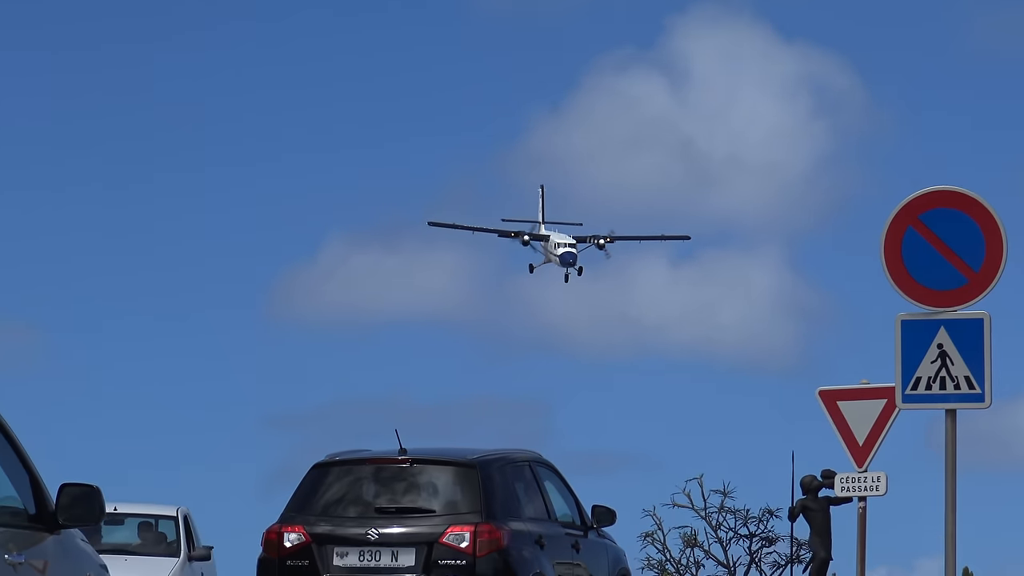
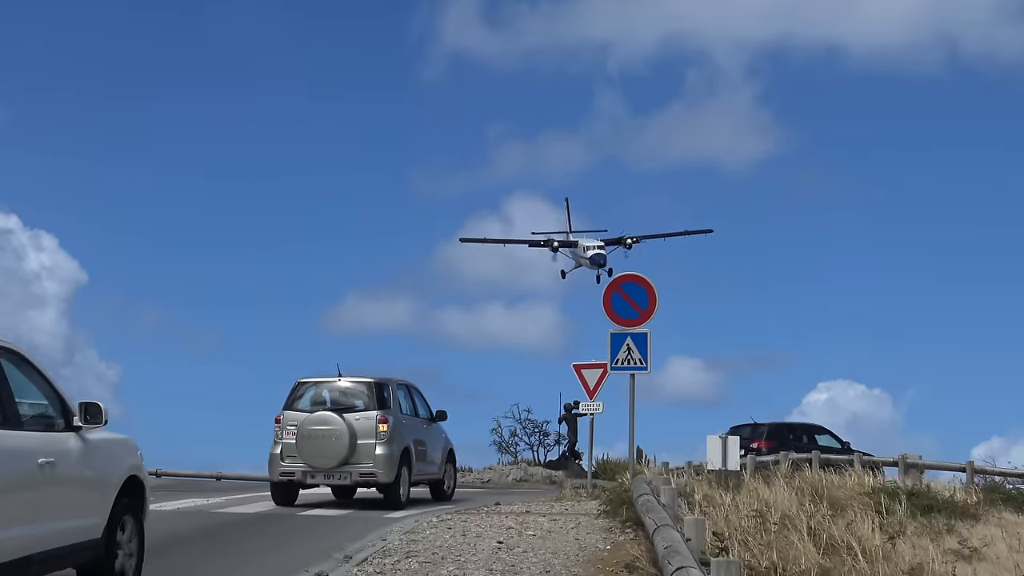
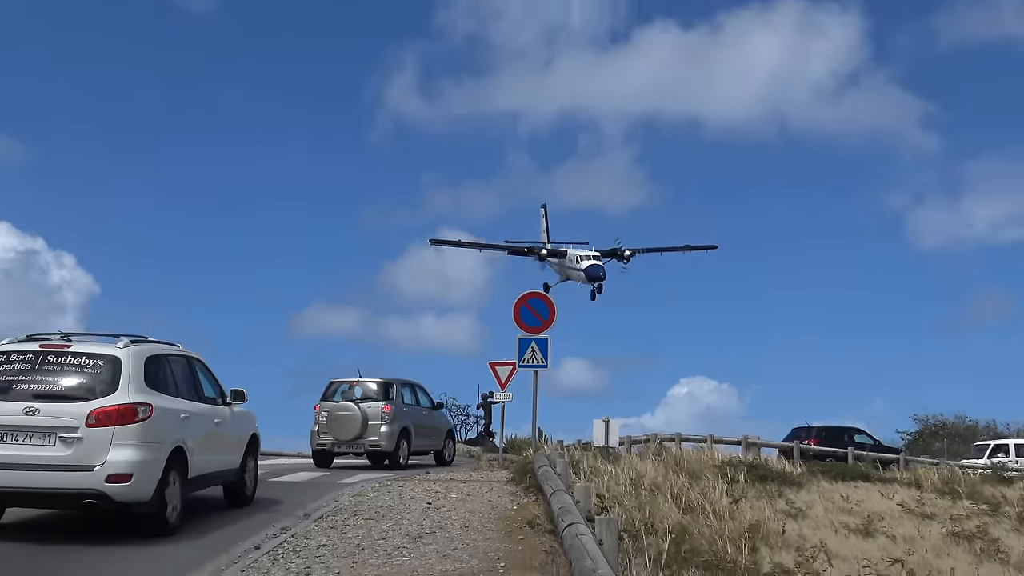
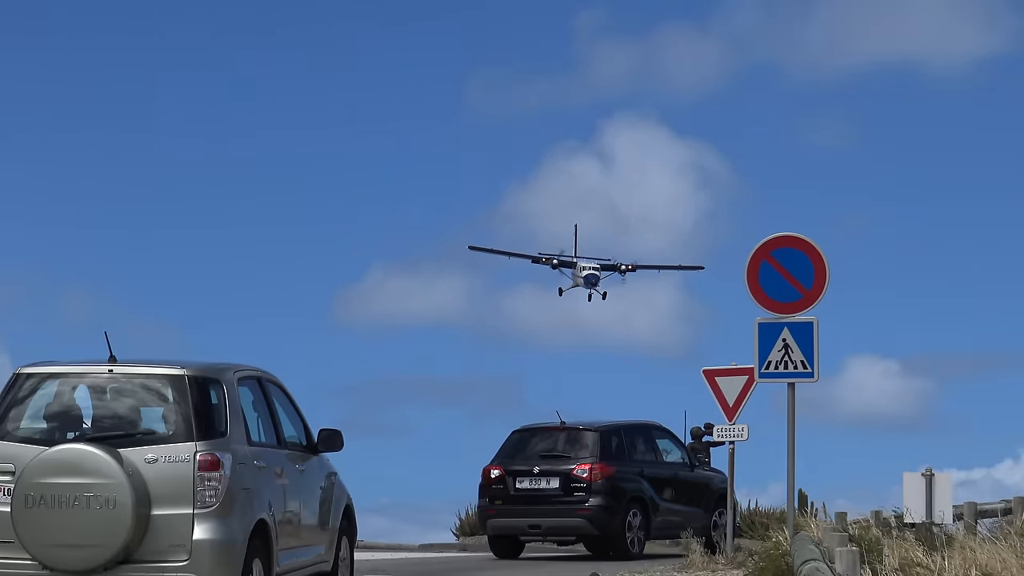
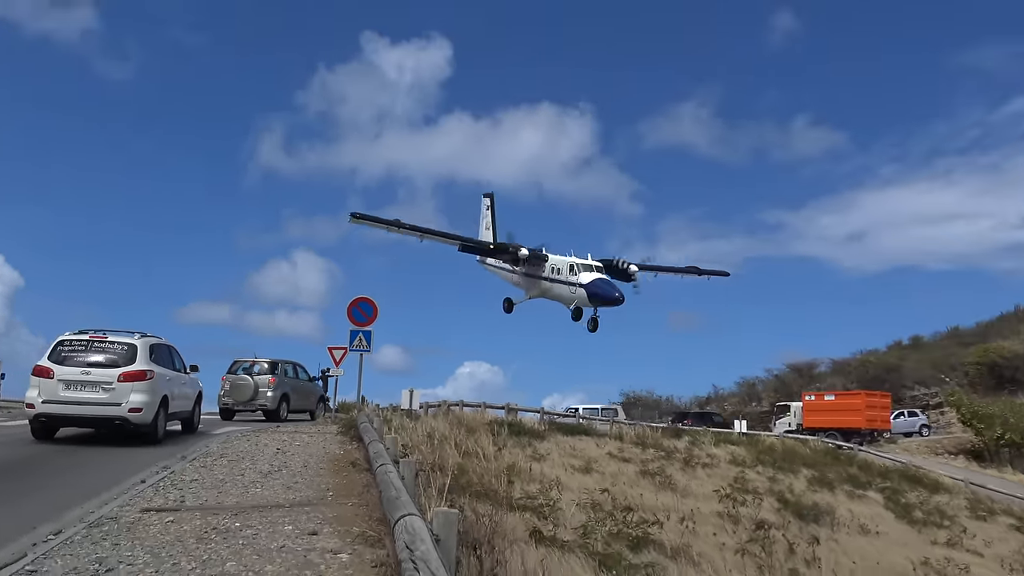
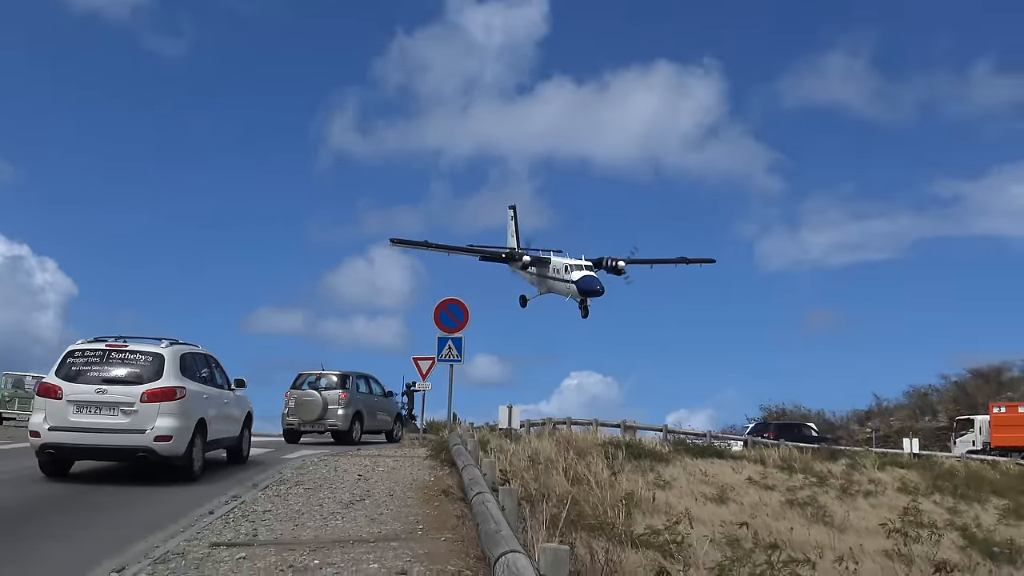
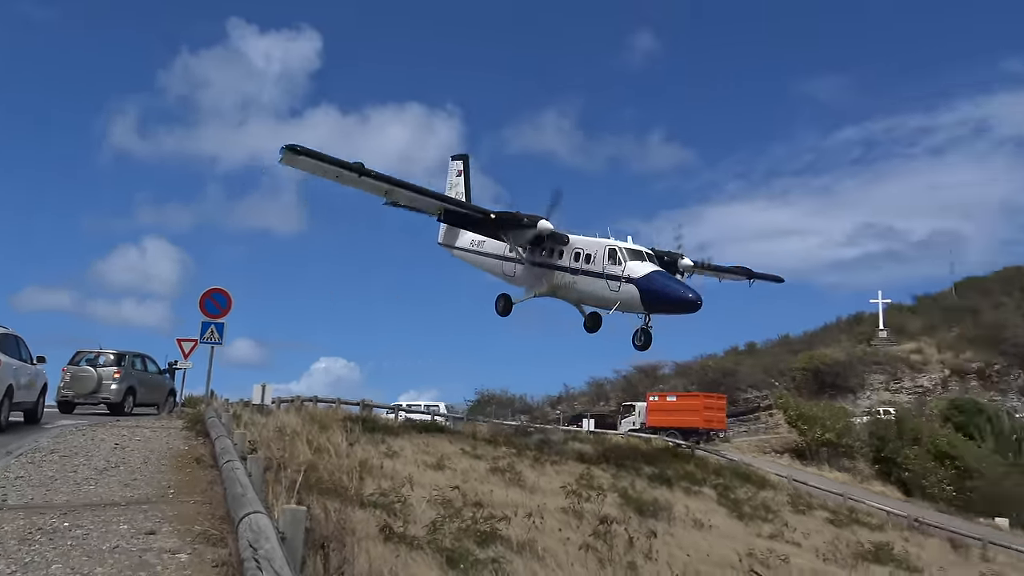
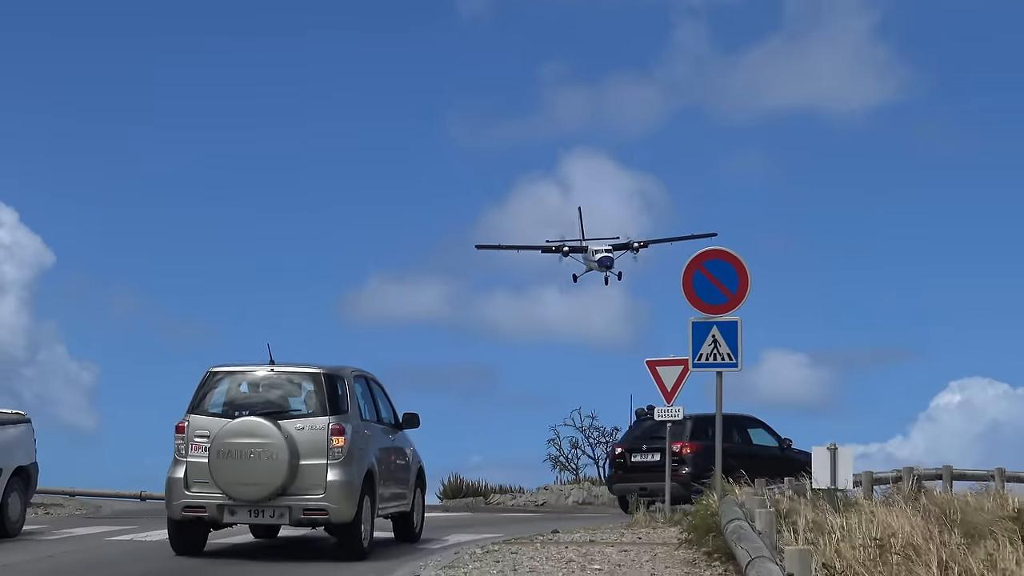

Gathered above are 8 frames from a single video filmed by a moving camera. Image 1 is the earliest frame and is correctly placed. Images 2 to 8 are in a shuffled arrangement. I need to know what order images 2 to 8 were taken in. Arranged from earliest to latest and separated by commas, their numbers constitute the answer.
4, 8, 2, 3, 6, 5, 7
